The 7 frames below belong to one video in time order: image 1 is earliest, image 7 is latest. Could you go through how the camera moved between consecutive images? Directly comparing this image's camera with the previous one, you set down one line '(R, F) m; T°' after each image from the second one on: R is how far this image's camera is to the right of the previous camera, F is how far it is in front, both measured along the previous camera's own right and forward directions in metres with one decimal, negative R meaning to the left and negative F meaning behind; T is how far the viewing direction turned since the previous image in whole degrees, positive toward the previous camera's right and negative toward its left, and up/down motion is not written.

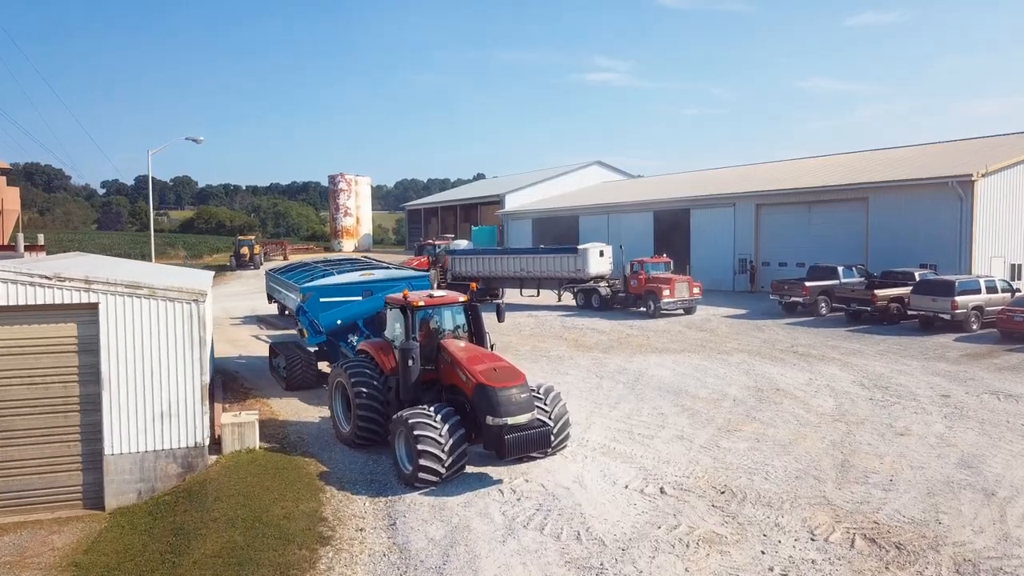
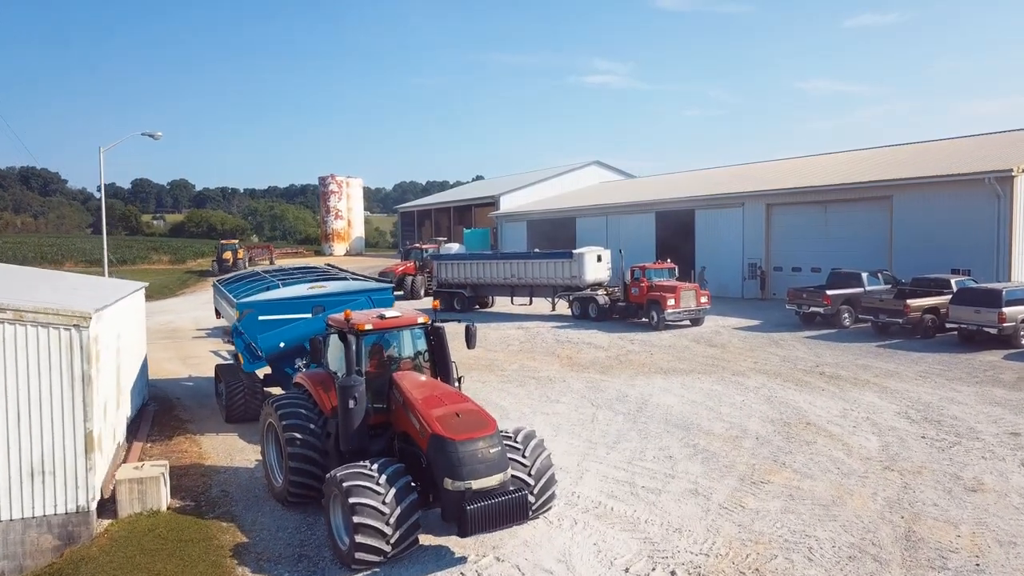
(+0.3, +2.1) m; 0°
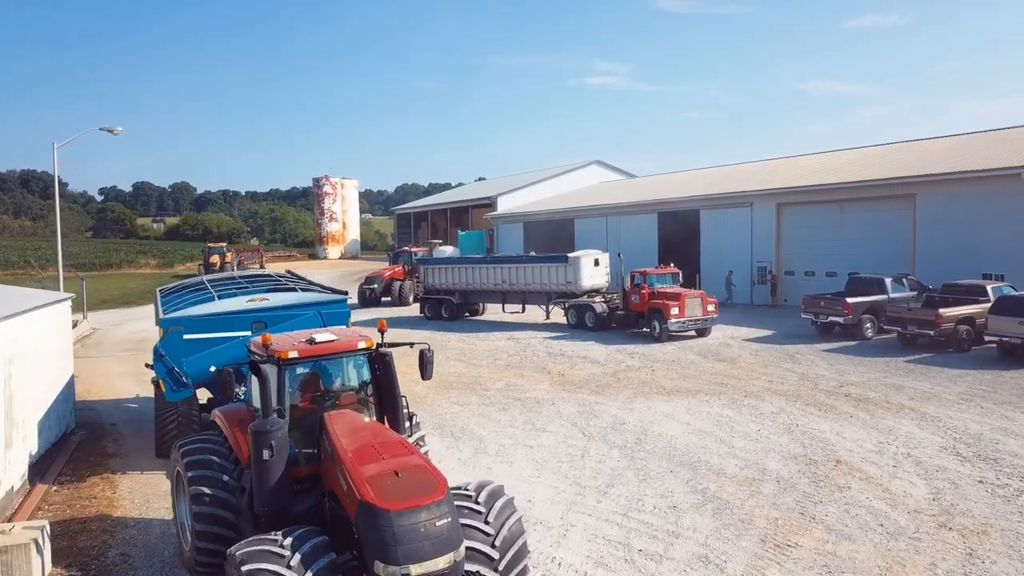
(+0.3, +1.7) m; 0°
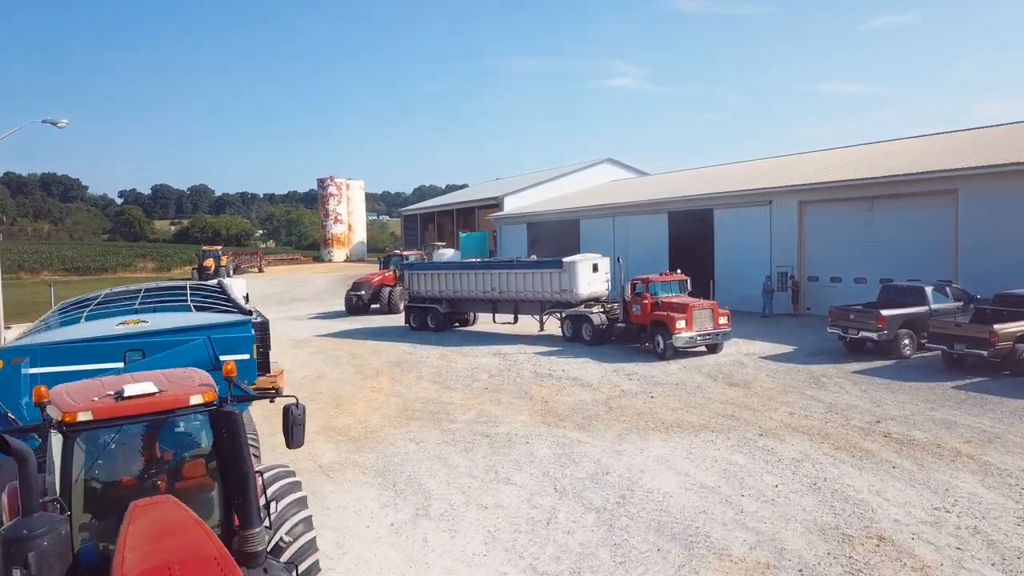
(+0.7, +2.2) m; -1°
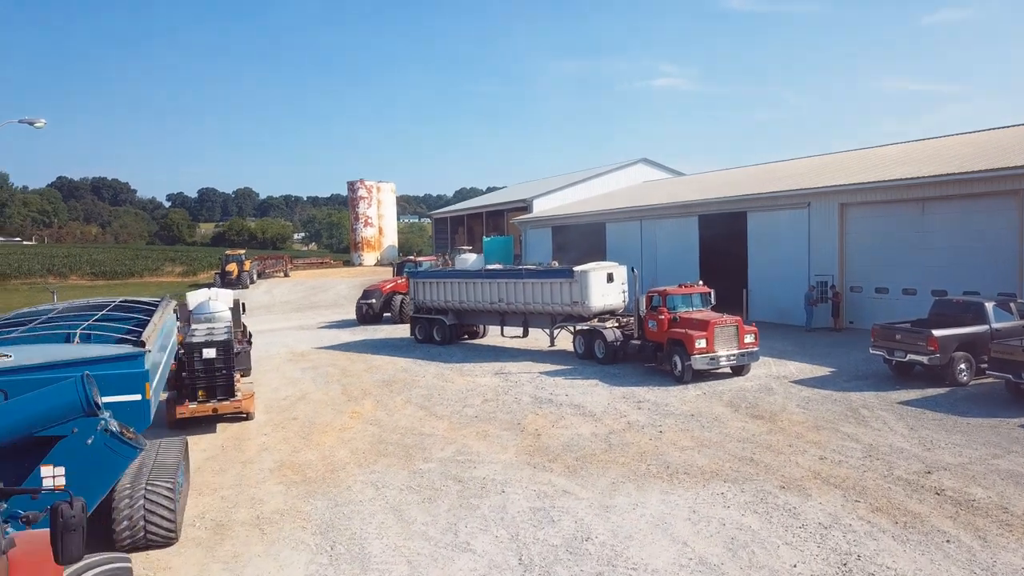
(+0.8, +1.6) m; -3°
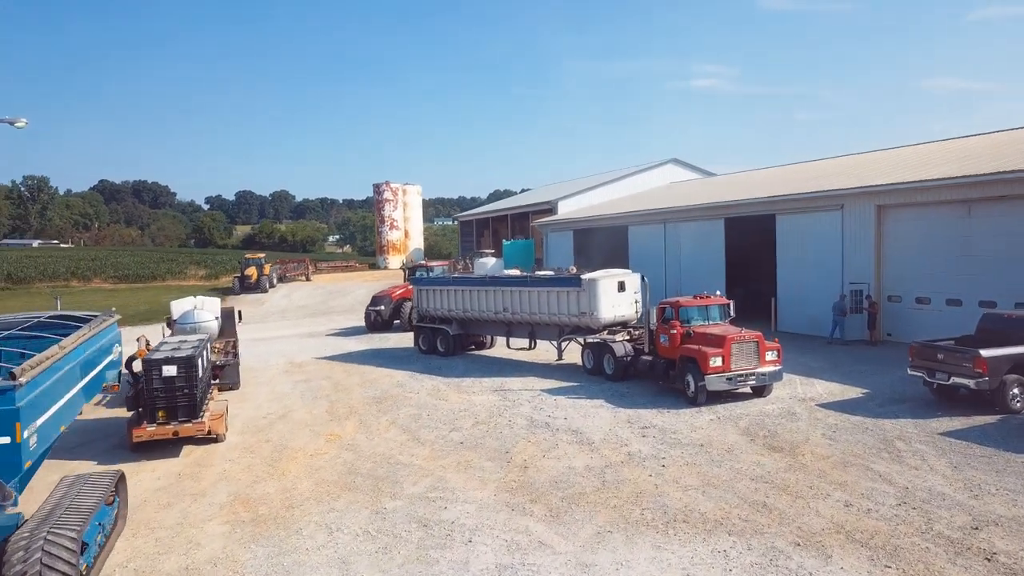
(+0.6, +1.3) m; -3°
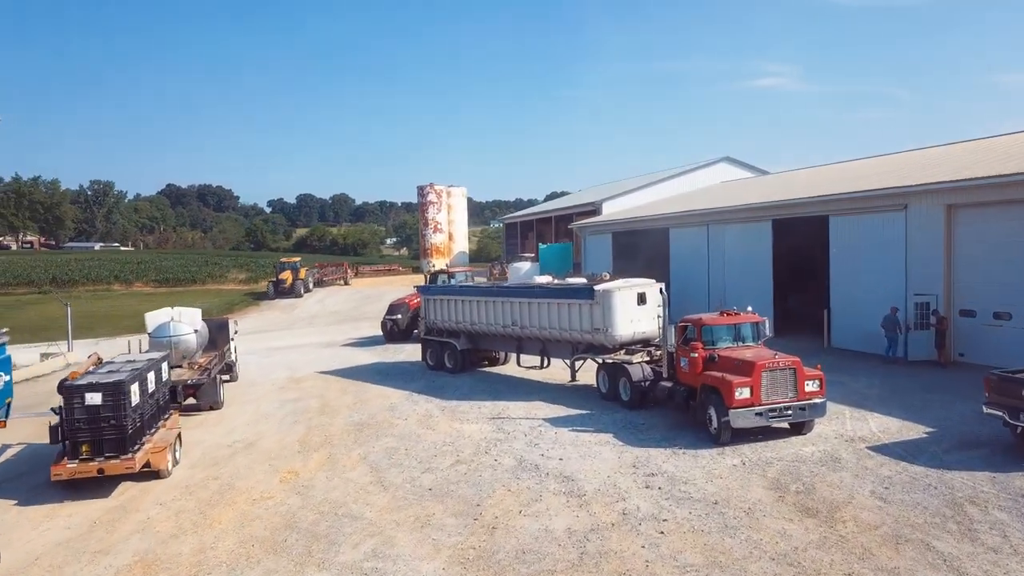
(+0.9, +1.9) m; -4°
